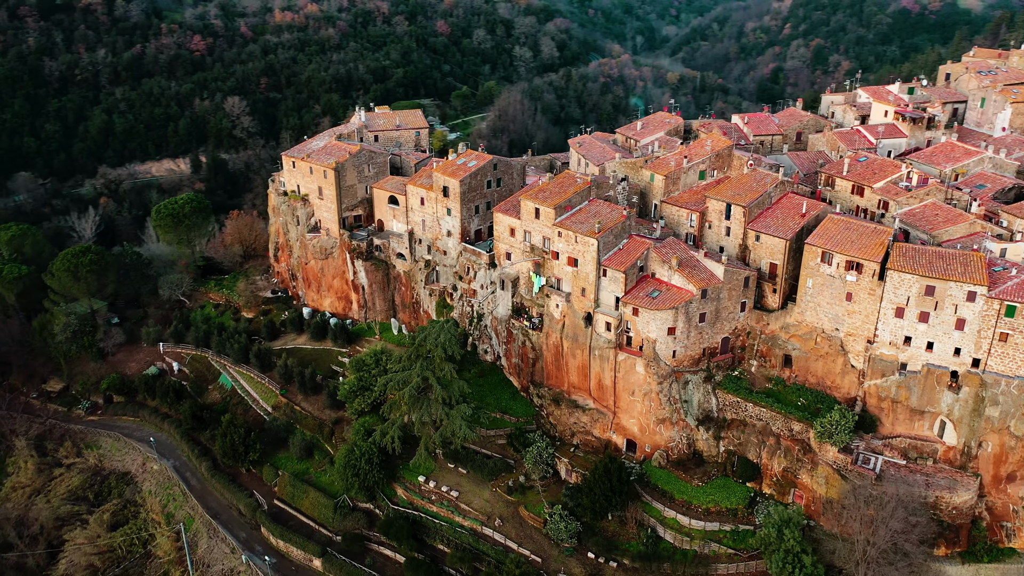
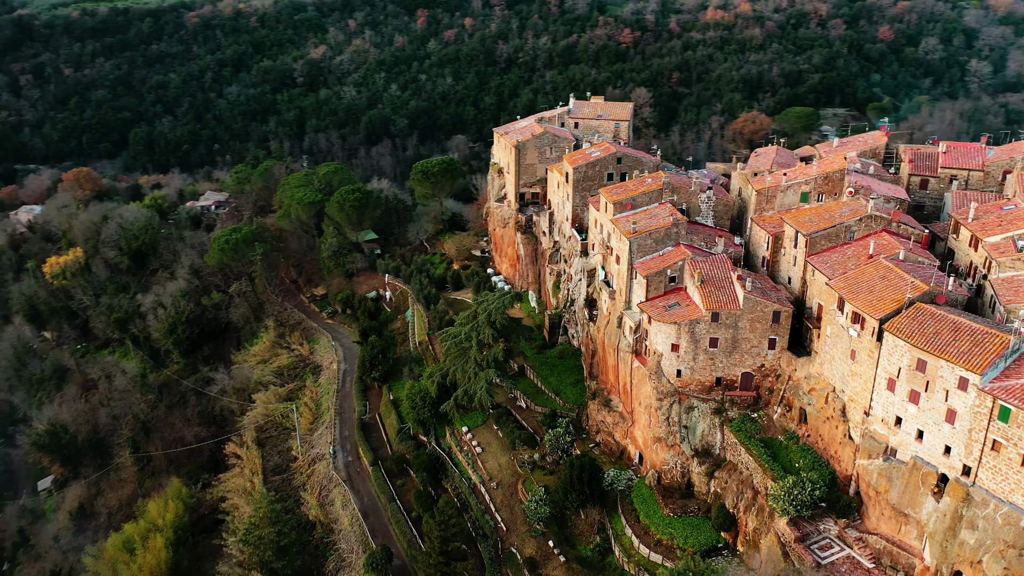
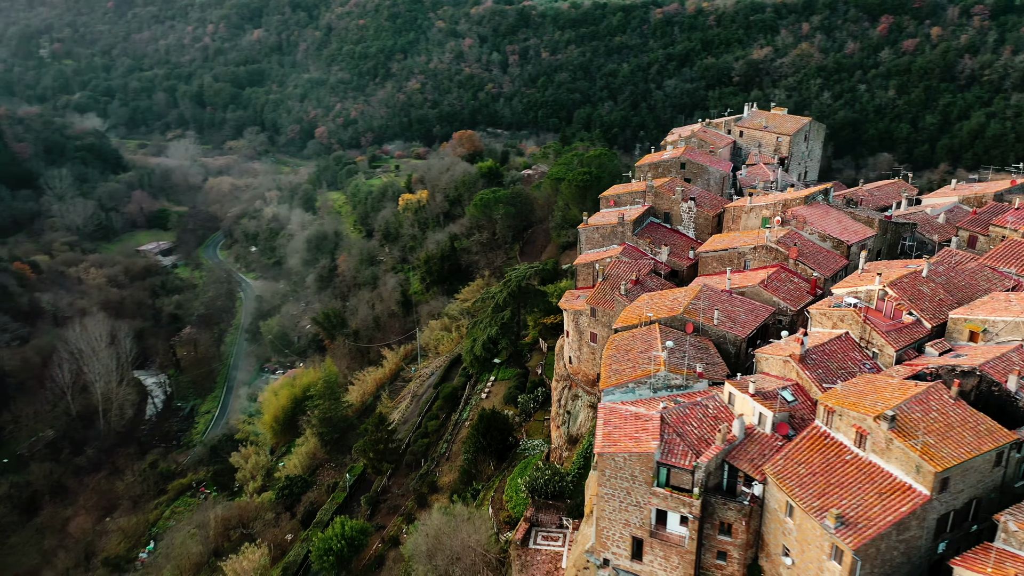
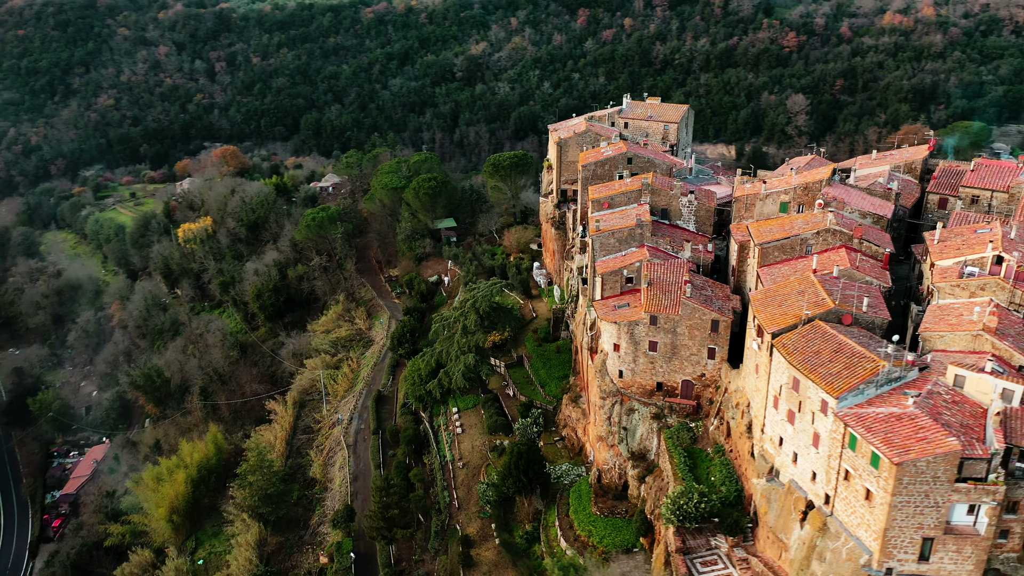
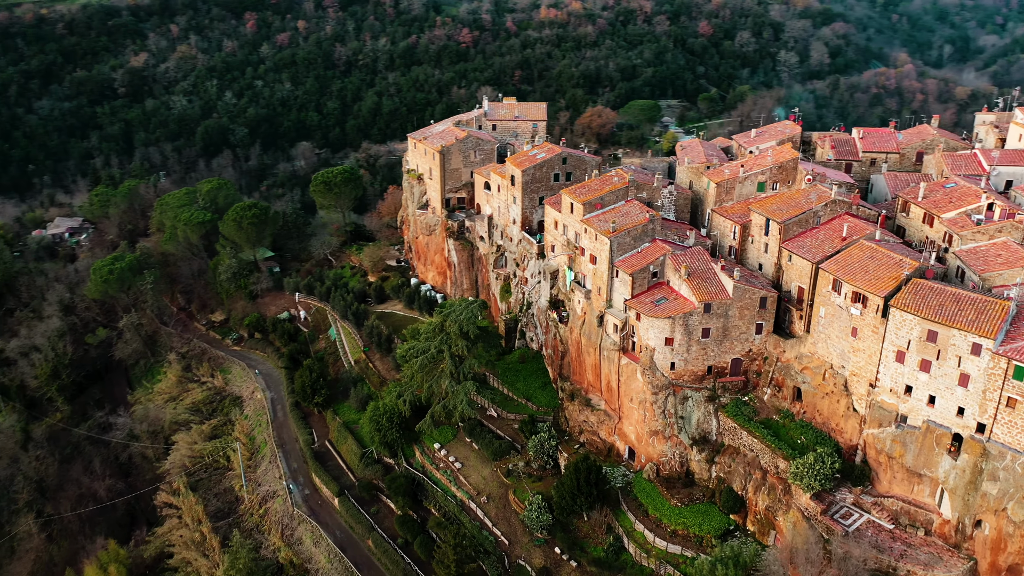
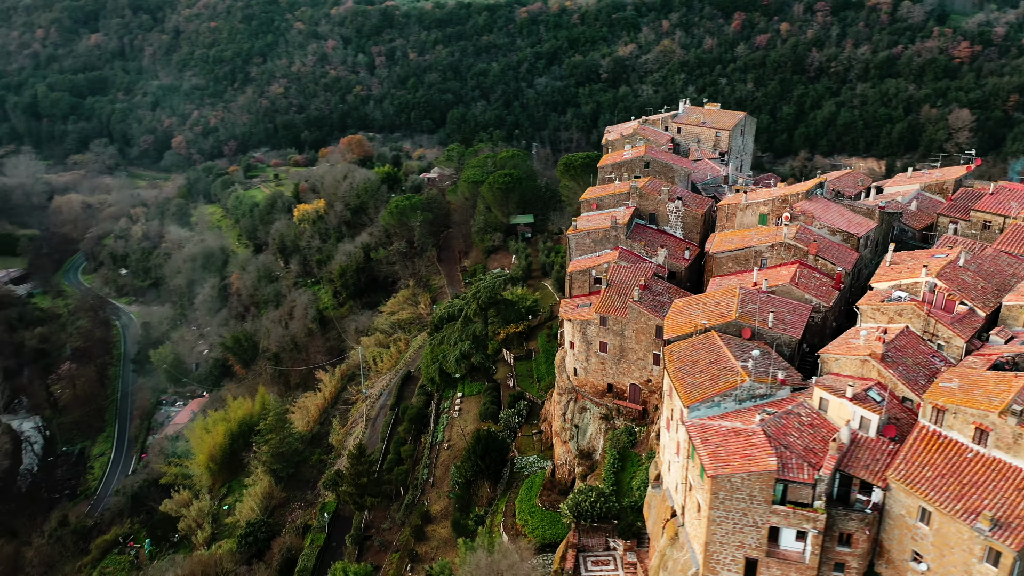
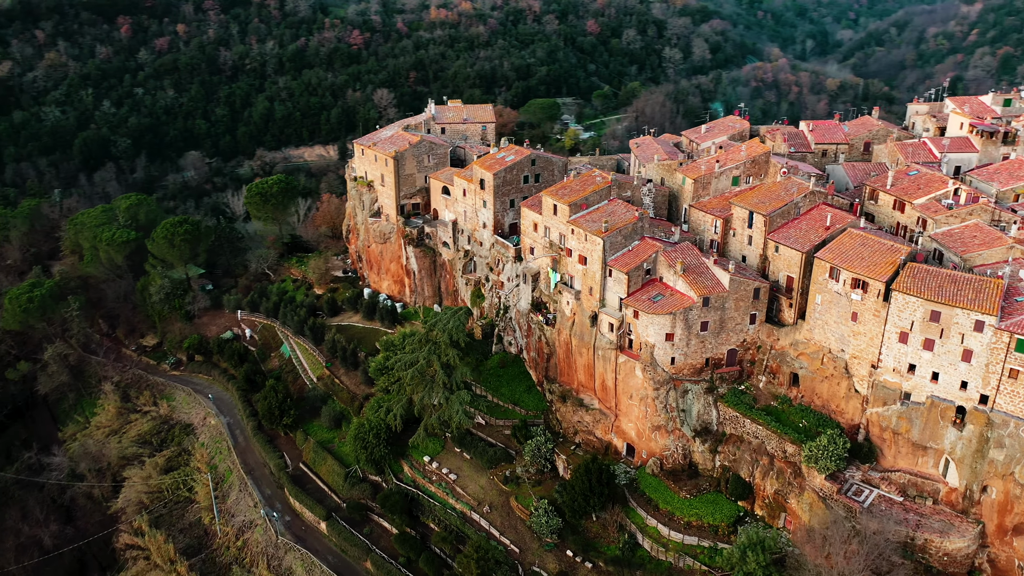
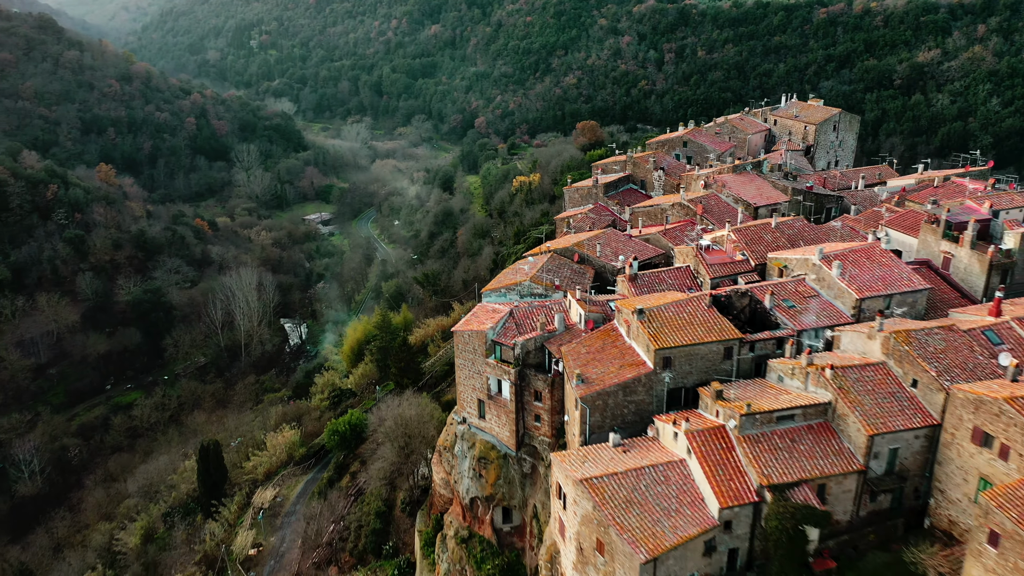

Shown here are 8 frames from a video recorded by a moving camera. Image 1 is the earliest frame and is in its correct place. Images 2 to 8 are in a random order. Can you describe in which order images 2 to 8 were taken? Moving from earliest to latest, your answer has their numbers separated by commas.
7, 5, 2, 4, 6, 3, 8
